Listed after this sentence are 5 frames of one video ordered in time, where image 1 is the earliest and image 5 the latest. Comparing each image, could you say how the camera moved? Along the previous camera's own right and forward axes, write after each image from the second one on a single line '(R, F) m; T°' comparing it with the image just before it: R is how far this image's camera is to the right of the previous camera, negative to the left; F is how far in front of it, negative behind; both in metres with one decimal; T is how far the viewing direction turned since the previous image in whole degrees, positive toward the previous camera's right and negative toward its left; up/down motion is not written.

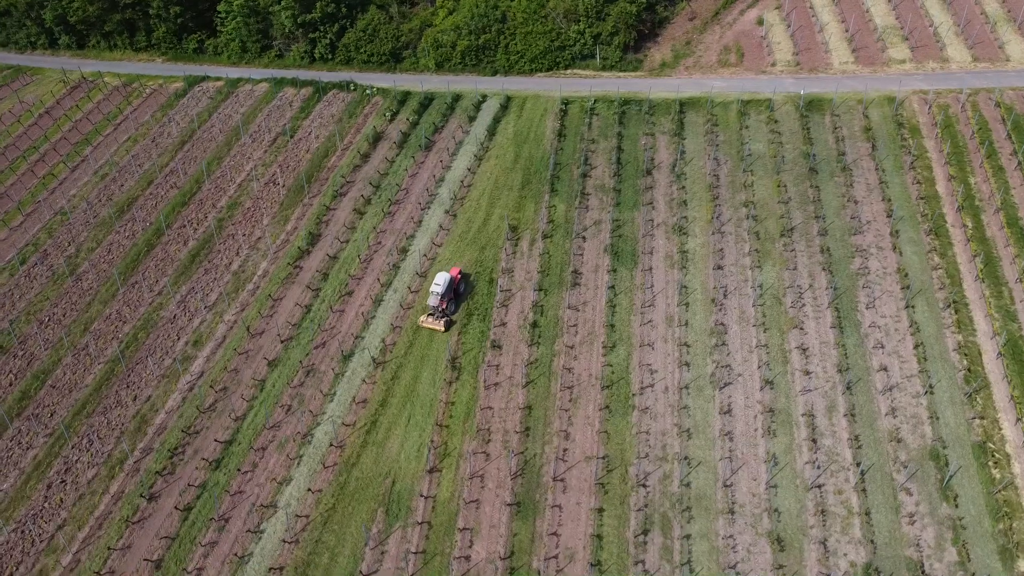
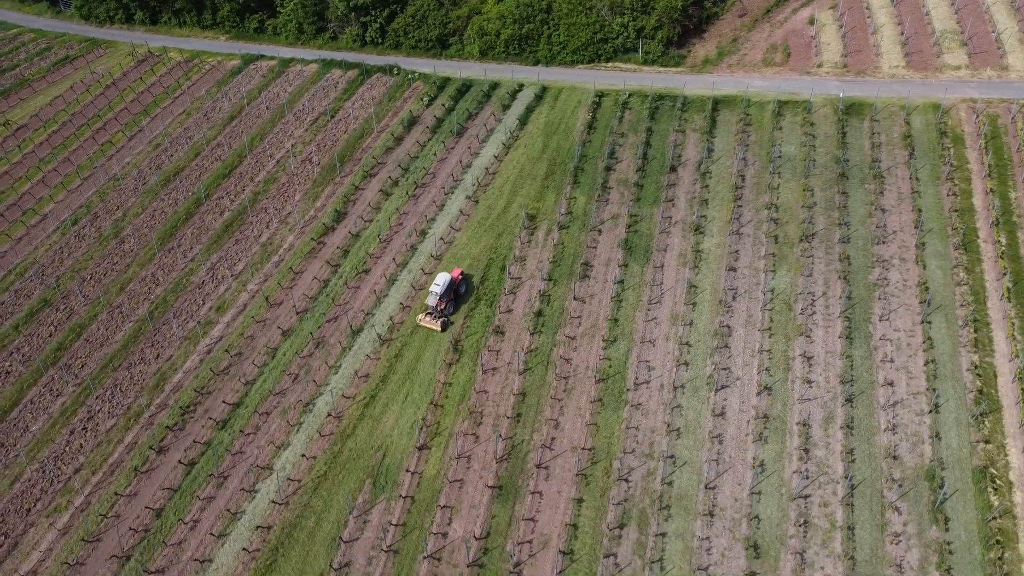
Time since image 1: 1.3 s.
(+2.3, -0.2) m; -6°
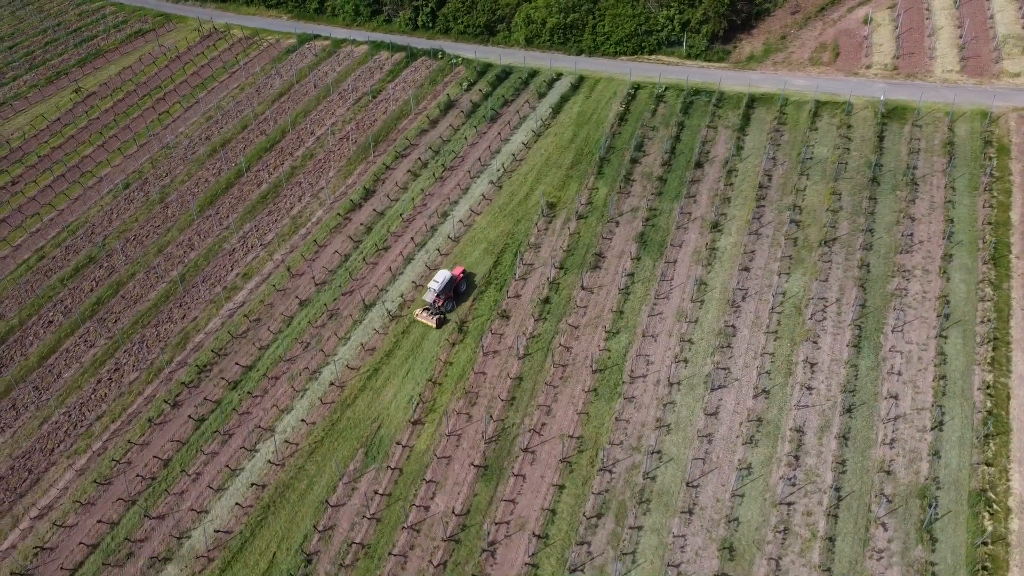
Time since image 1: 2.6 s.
(+2.2, -0.1) m; -6°
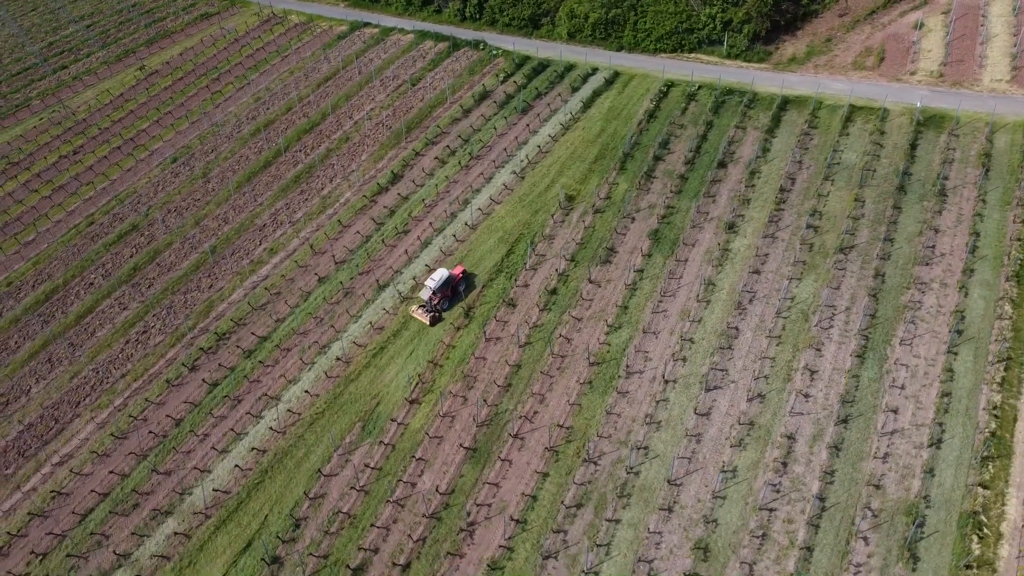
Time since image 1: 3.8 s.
(+2.1, -0.2) m; -5°
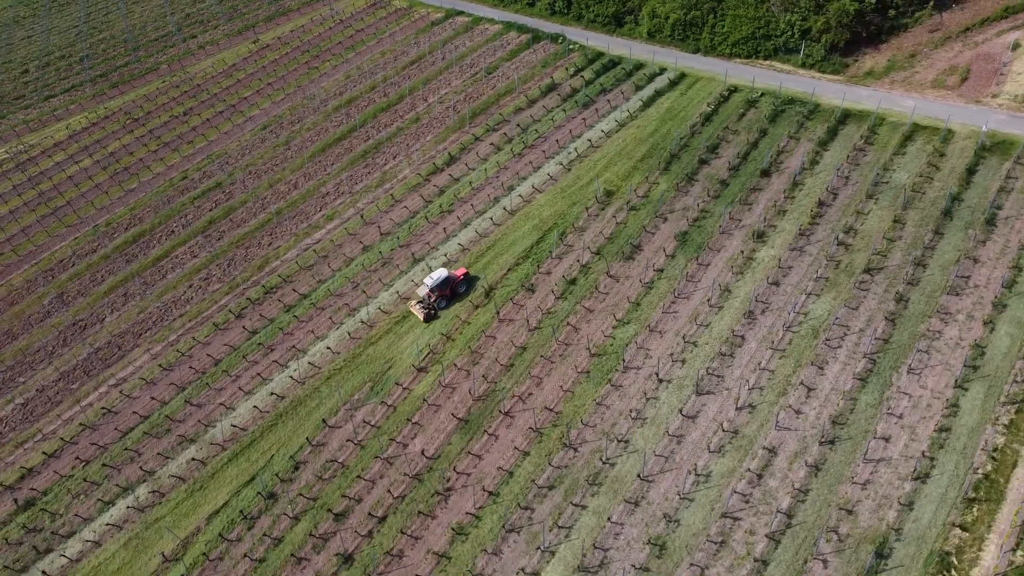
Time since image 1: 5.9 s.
(+3.6, -0.5) m; -9°
